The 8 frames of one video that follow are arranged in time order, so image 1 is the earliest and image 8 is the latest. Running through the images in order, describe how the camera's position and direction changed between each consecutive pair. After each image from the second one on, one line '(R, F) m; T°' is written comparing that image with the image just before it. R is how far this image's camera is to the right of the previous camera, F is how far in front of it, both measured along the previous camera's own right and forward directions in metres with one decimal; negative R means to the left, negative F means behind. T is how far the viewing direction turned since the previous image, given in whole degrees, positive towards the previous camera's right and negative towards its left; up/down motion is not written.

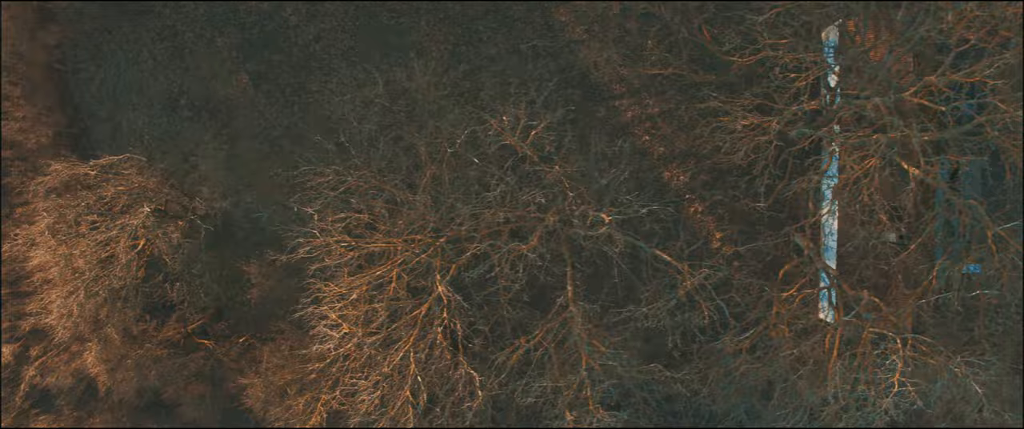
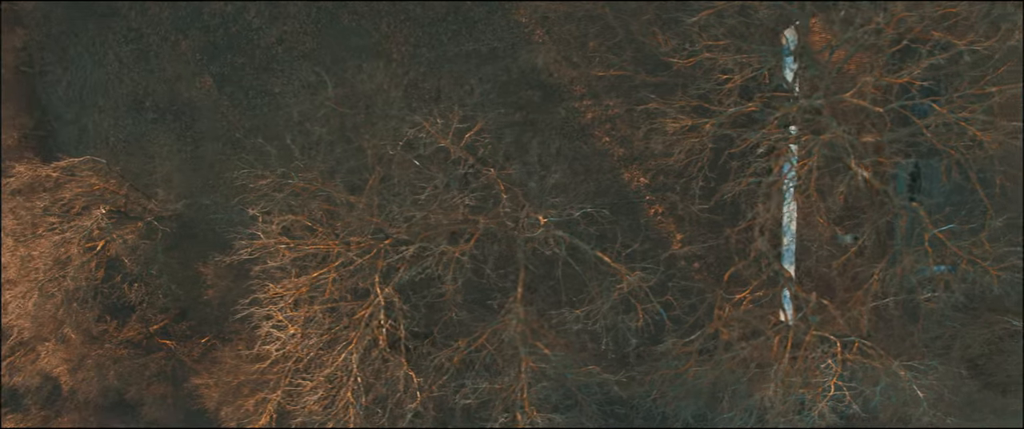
(-2.4, -0.5) m; +10°
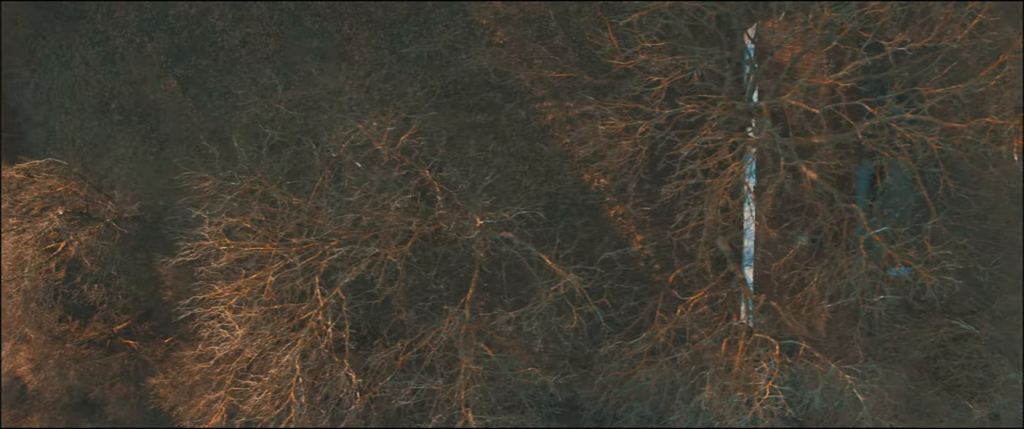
(+0.9, 0.0) m; -2°
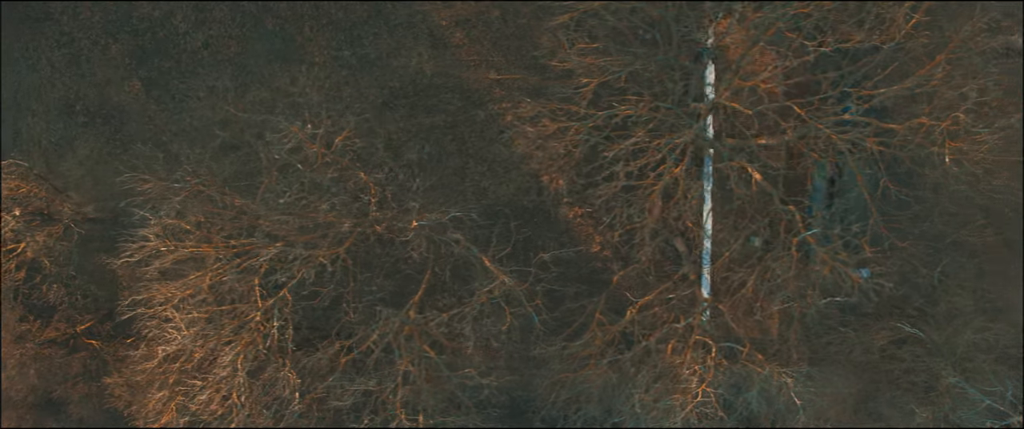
(+0.9, 0.0) m; -2°
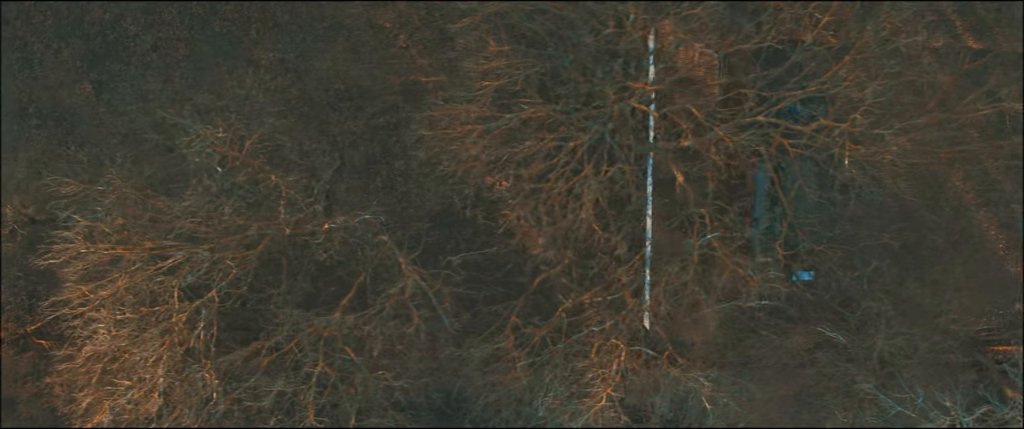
(+1.3, 0.0) m; -2°
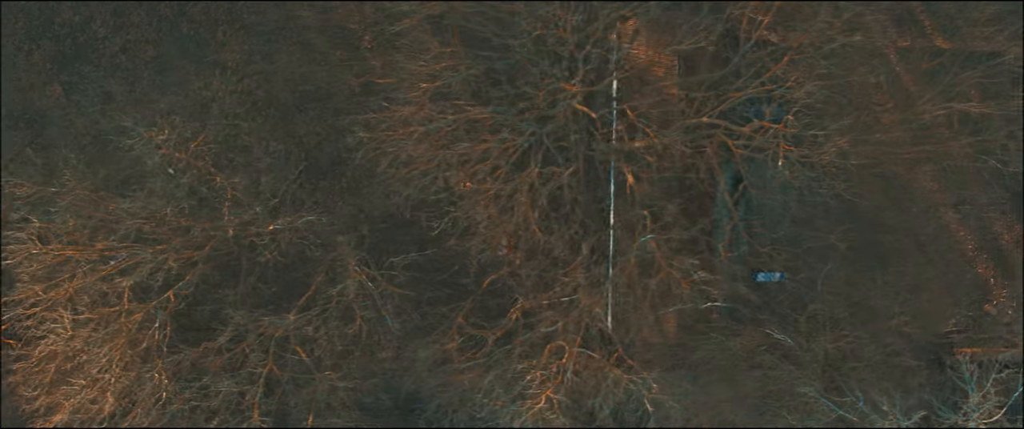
(+0.8, 0.0) m; -1°
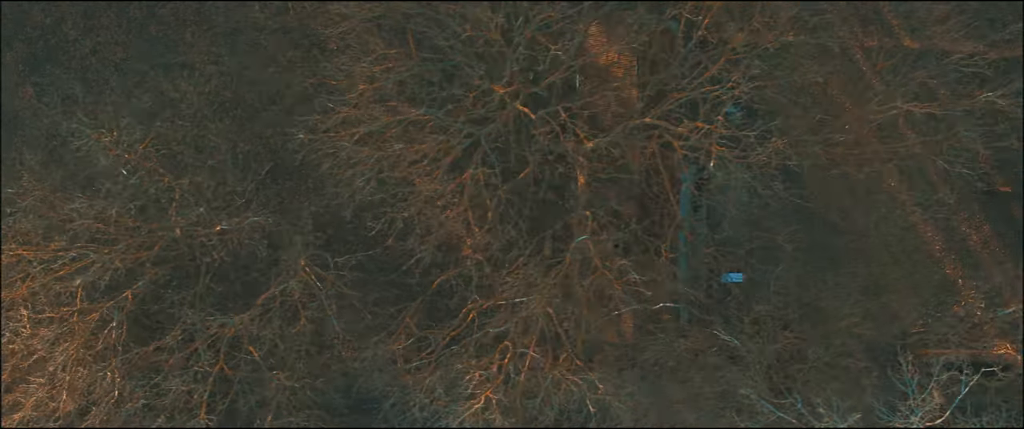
(+0.8, 0.0) m; -1°
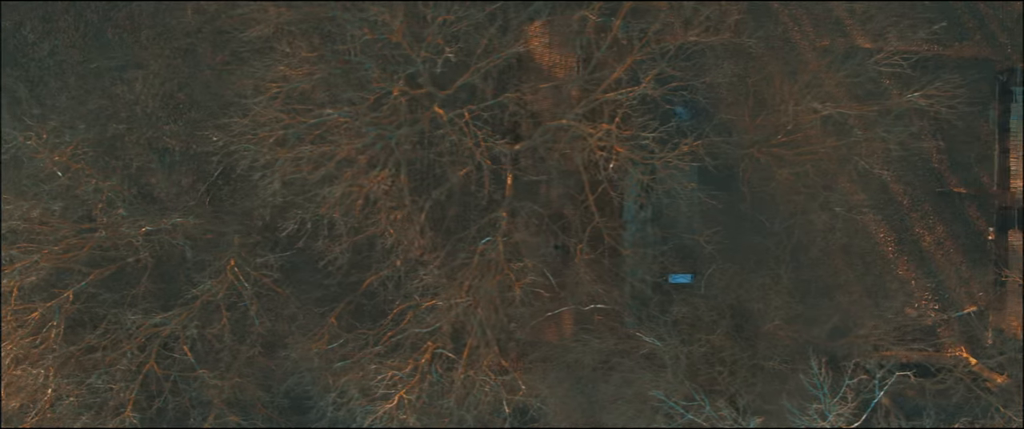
(+1.3, 0.0) m; -2°
